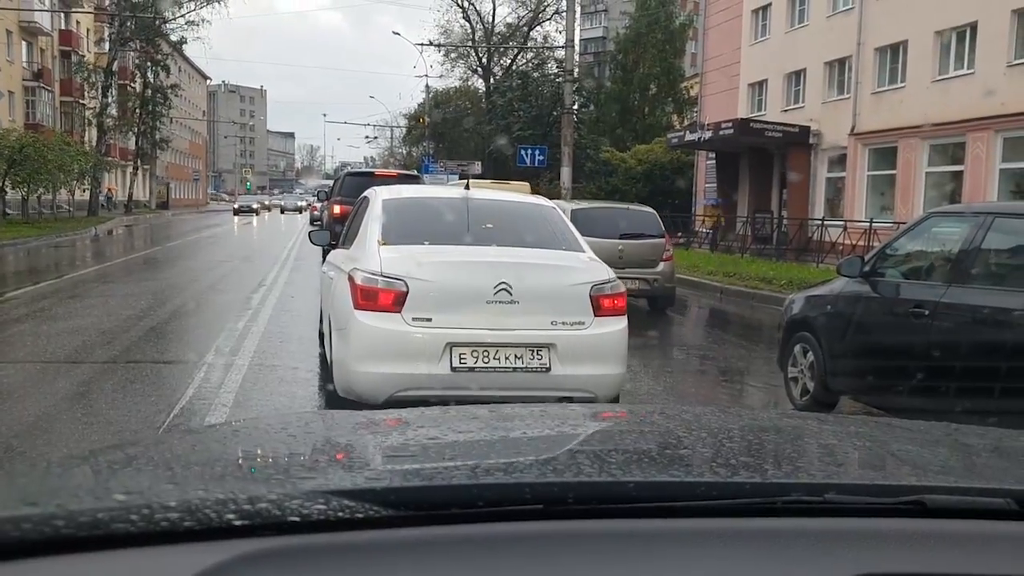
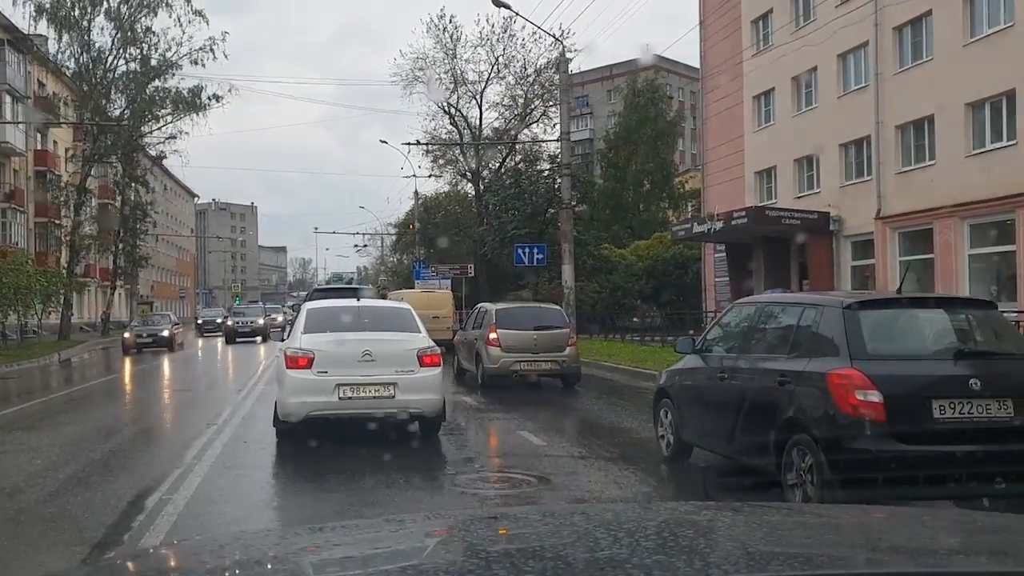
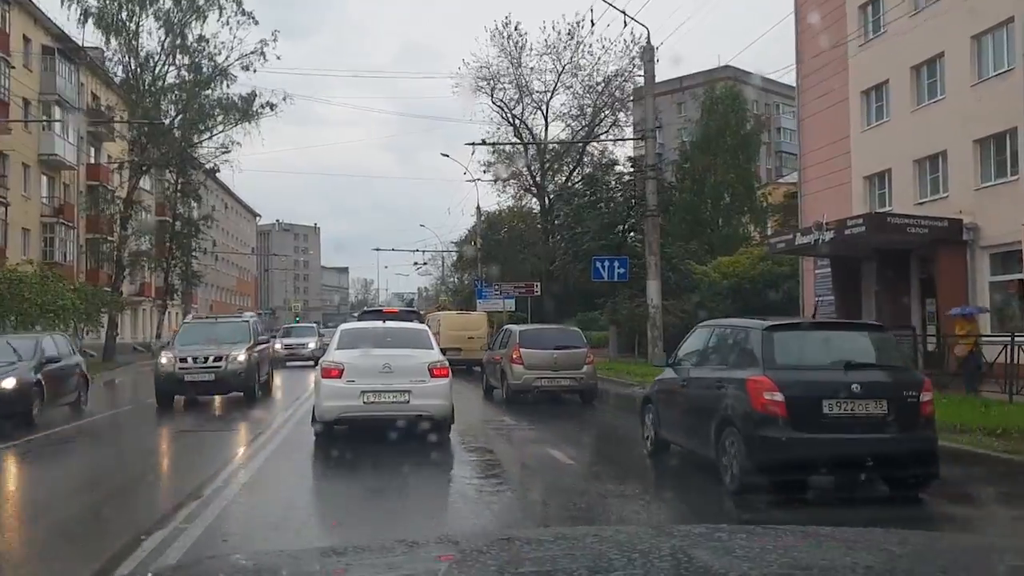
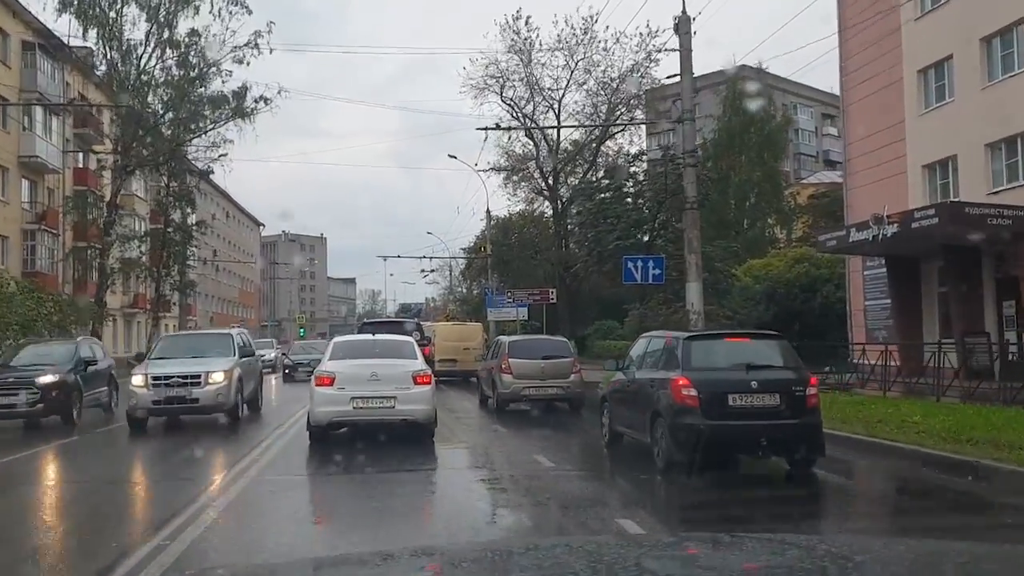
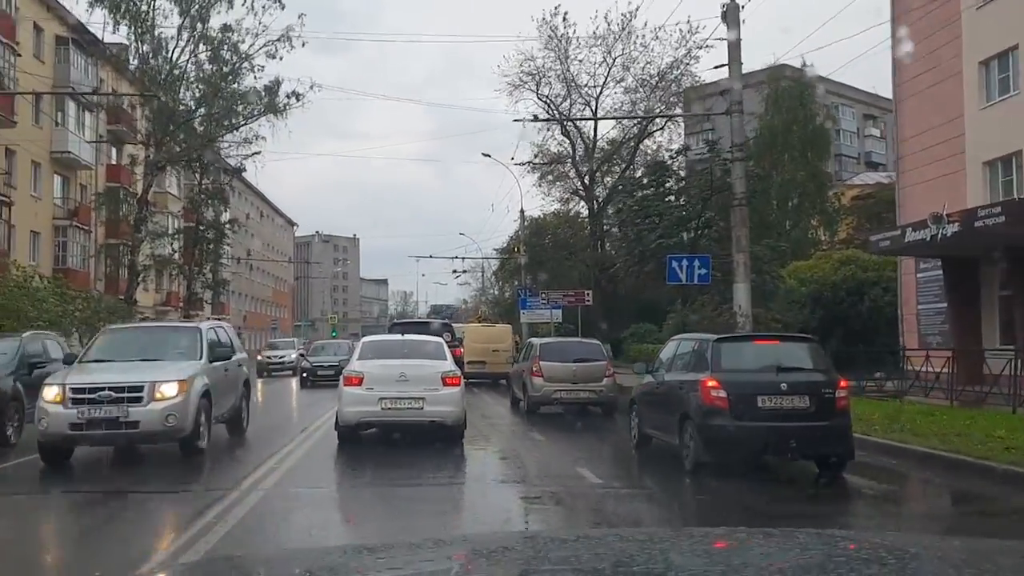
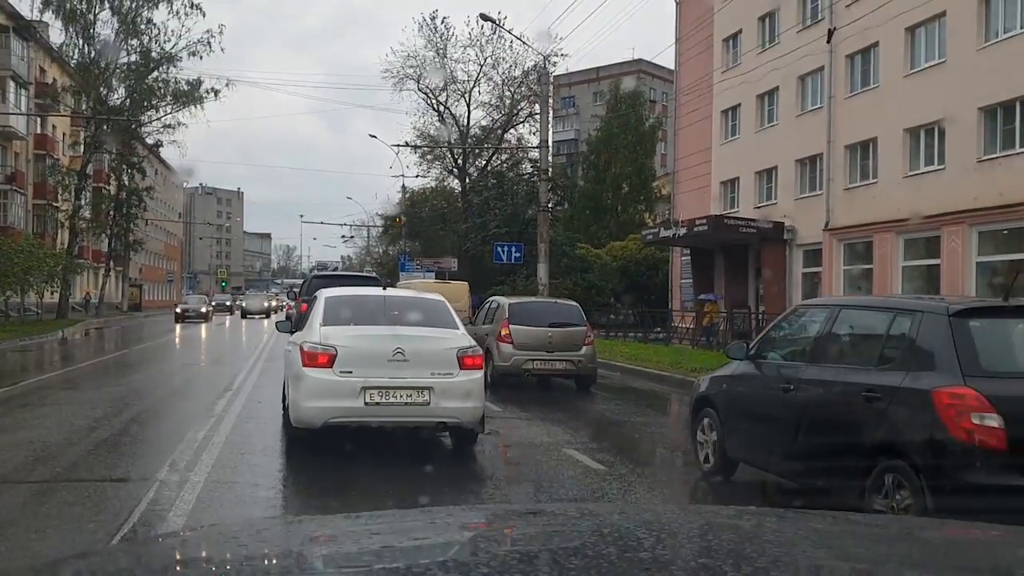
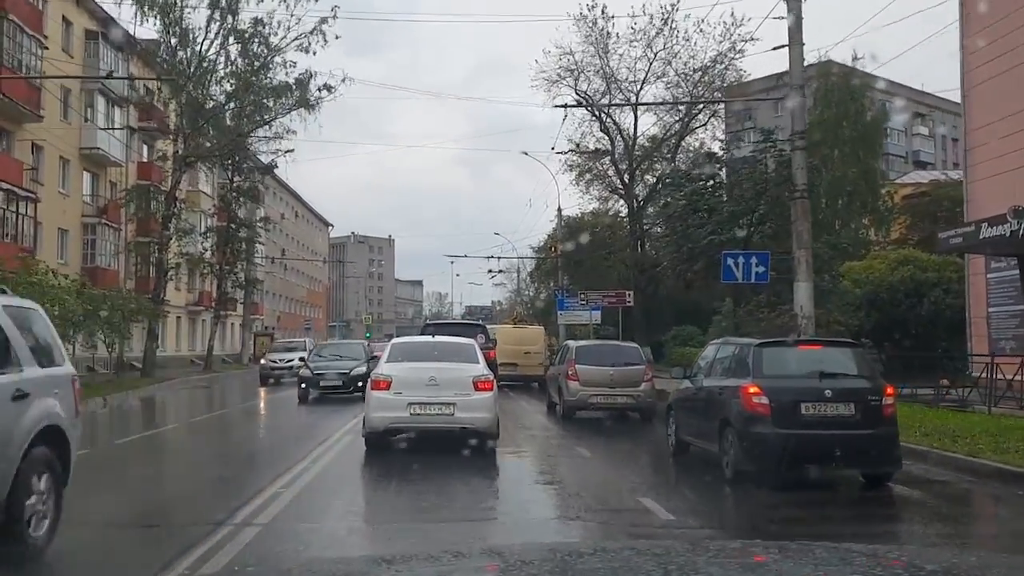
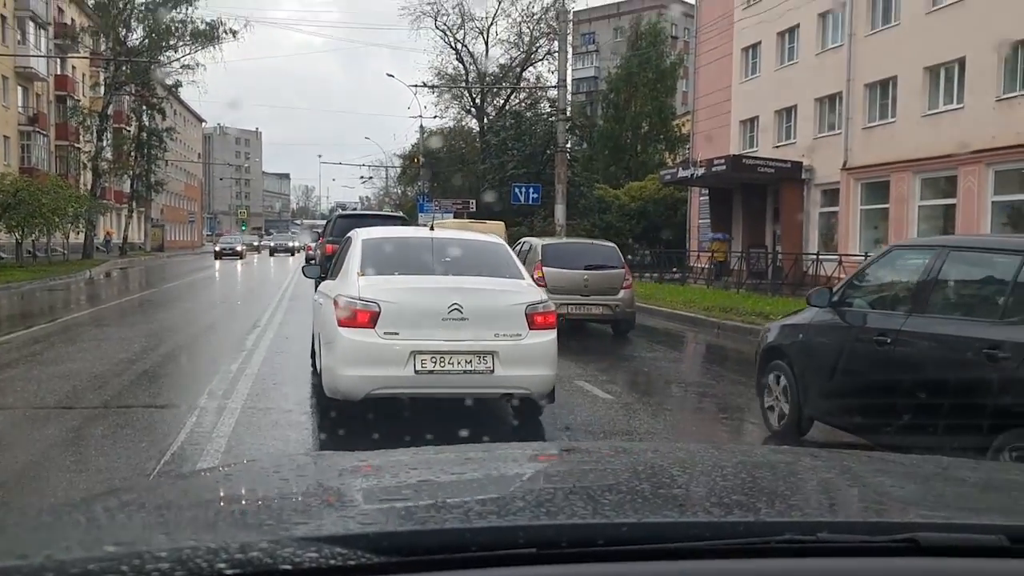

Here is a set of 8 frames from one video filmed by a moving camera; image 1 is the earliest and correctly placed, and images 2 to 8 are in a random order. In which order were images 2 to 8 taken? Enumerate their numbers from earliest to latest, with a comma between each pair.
8, 6, 2, 3, 4, 5, 7
